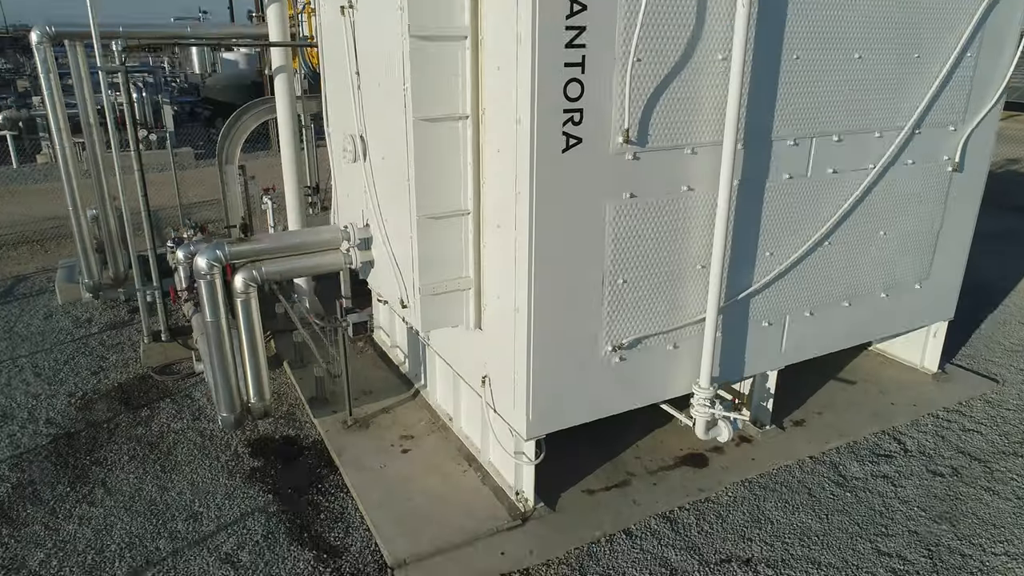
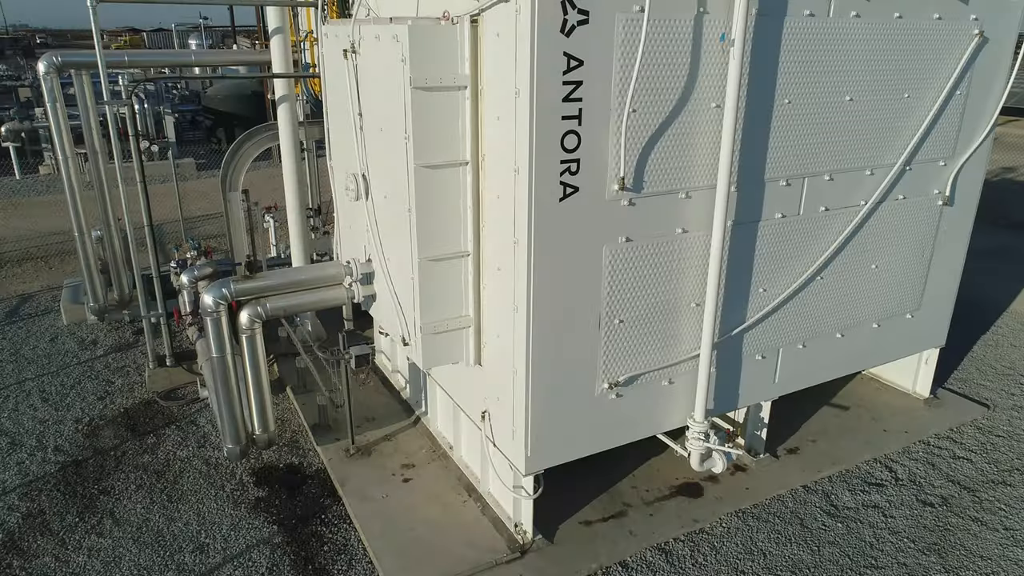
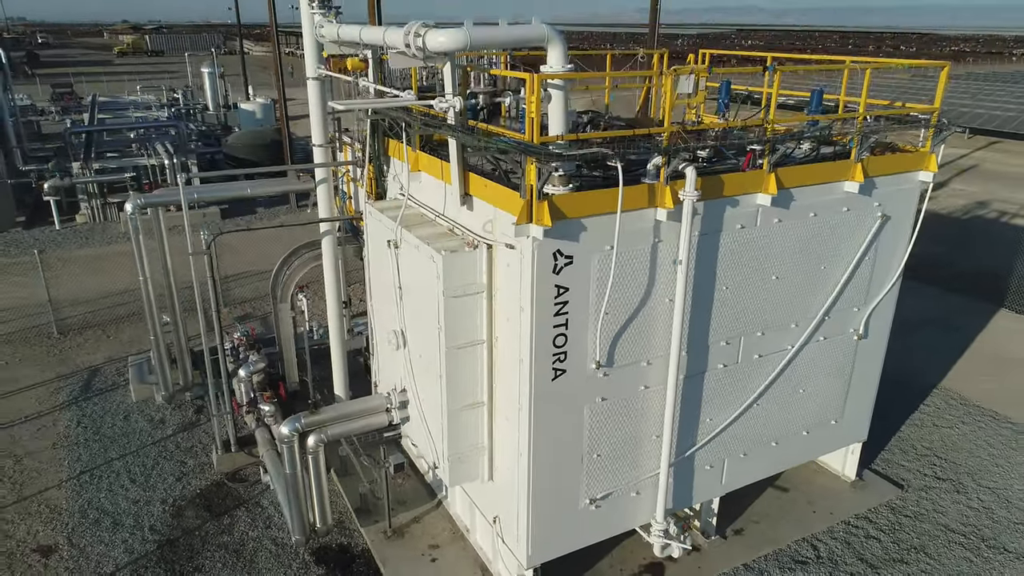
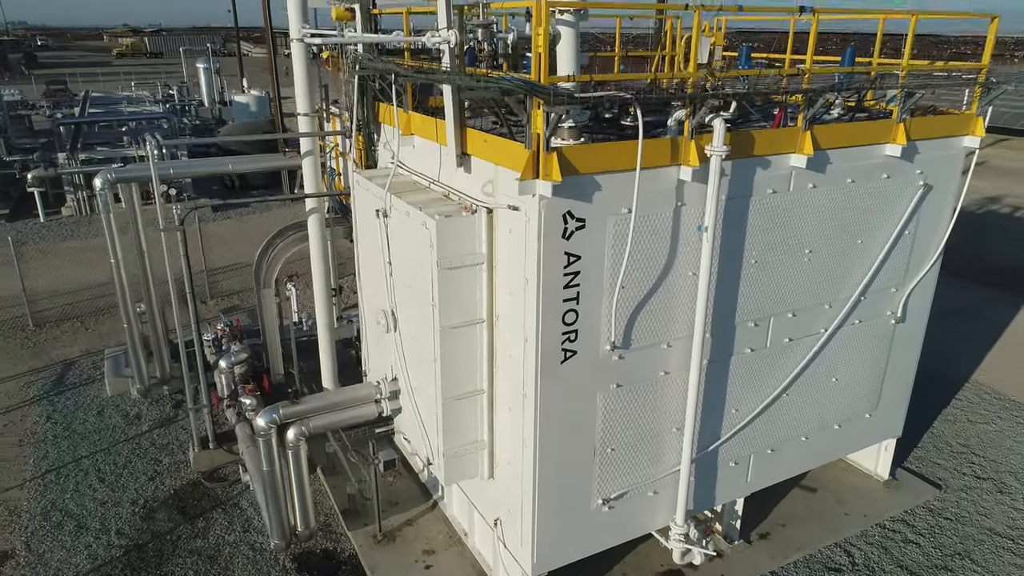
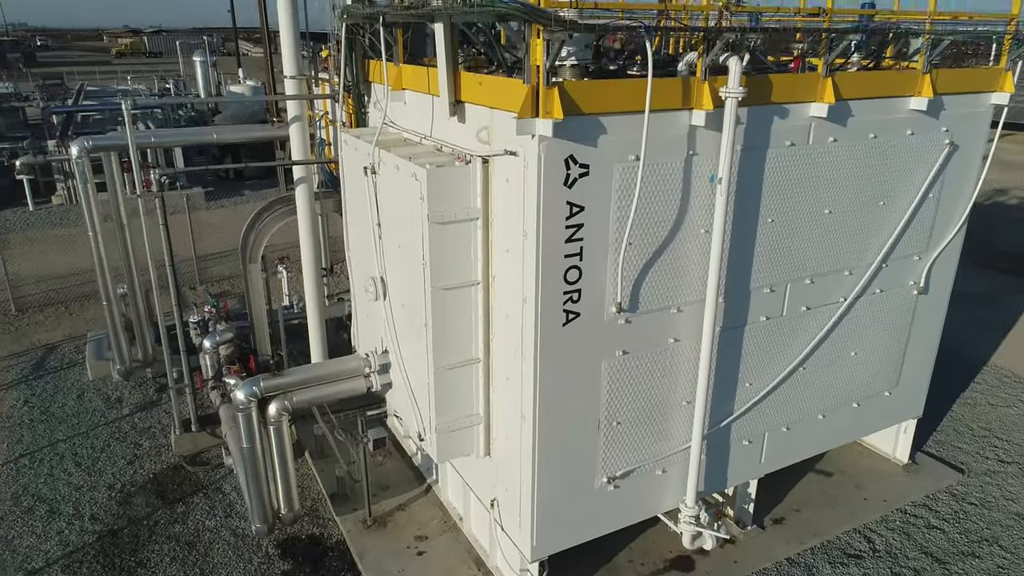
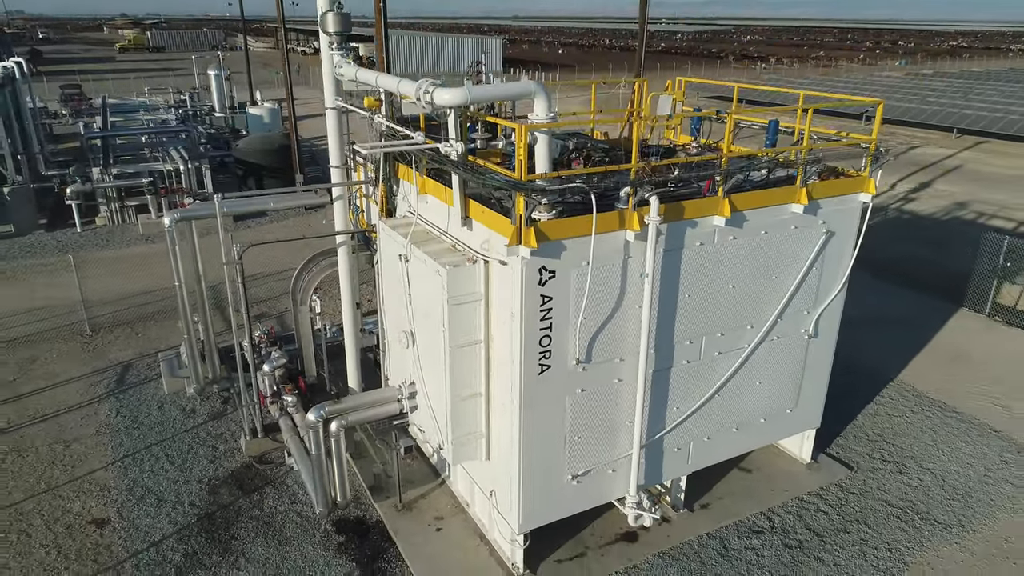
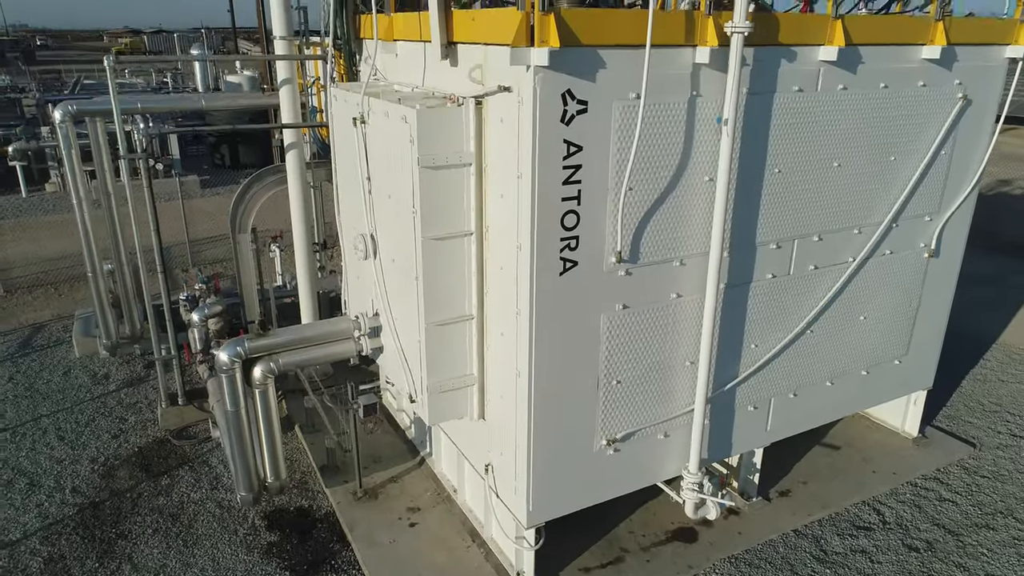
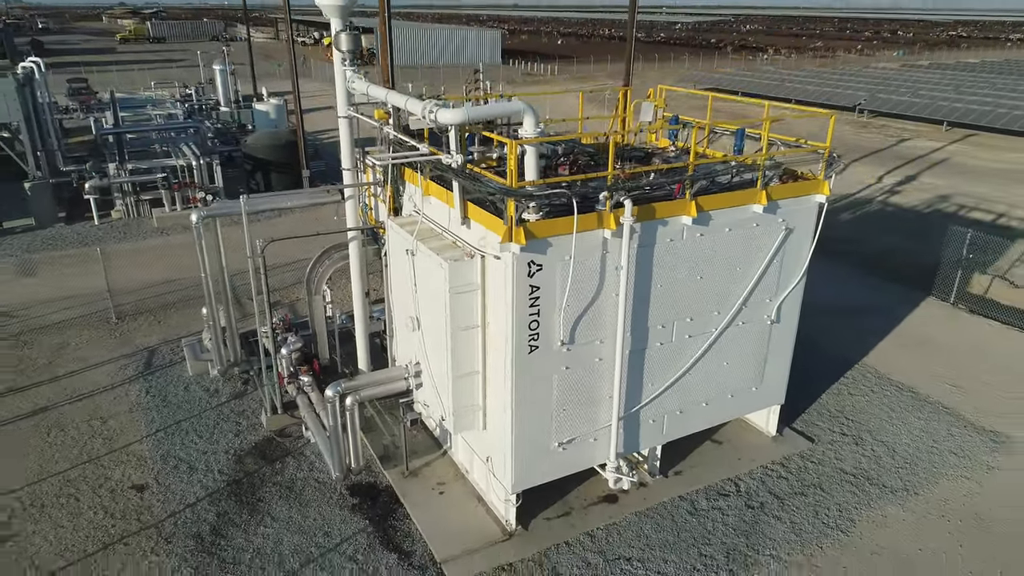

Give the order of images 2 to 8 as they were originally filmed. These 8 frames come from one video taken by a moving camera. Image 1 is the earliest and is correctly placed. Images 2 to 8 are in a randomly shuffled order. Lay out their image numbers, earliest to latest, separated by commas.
2, 7, 5, 4, 3, 6, 8
